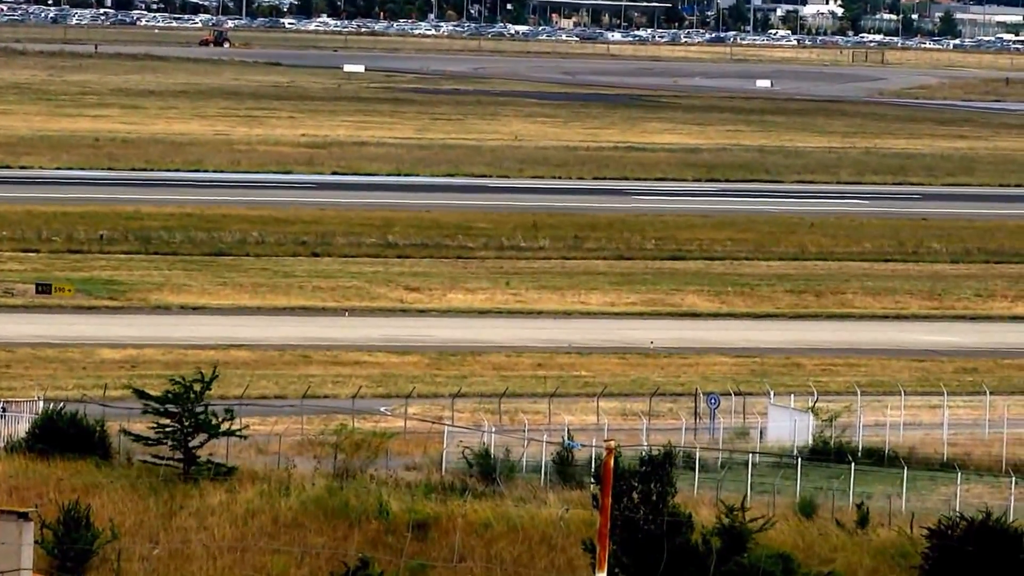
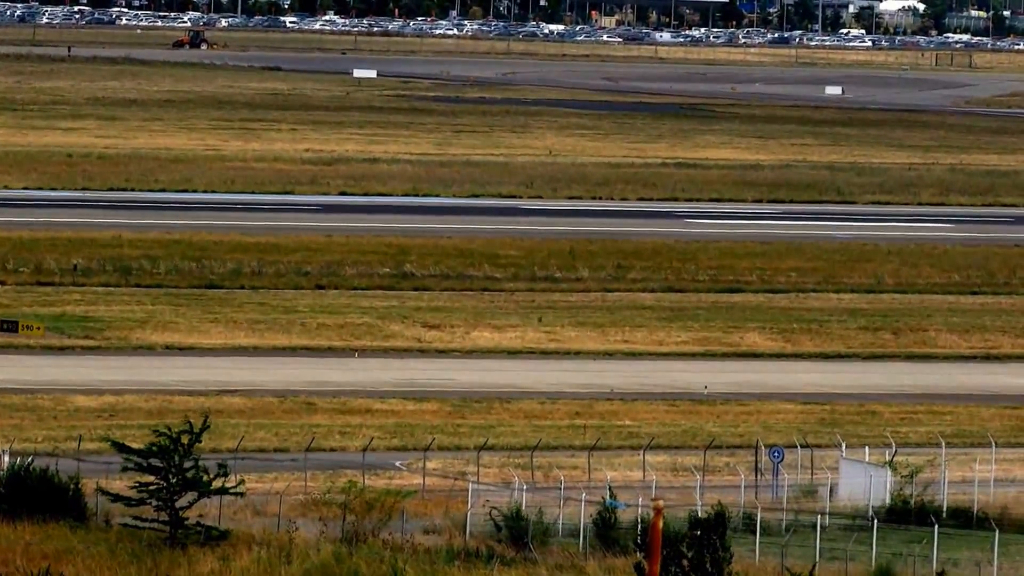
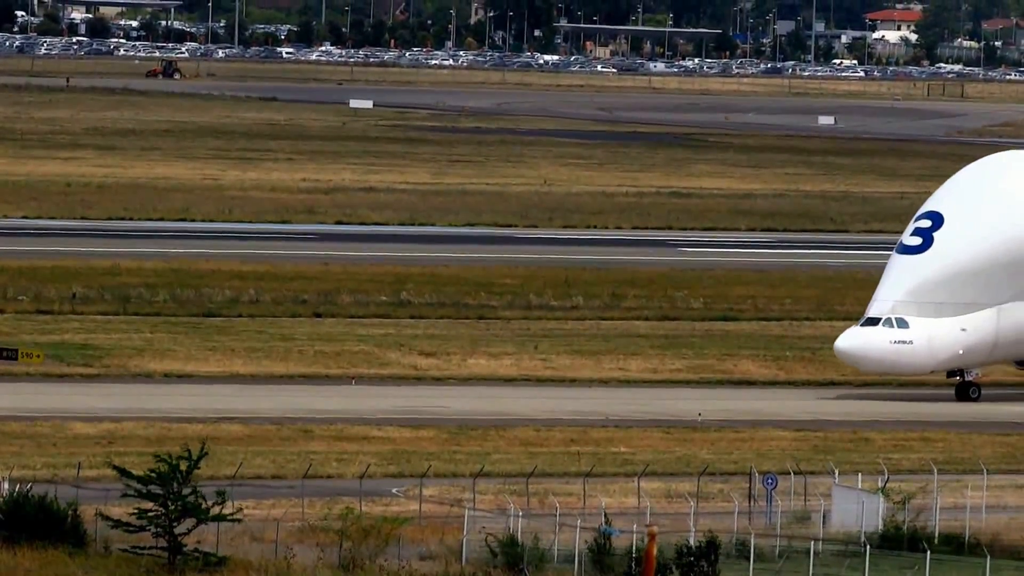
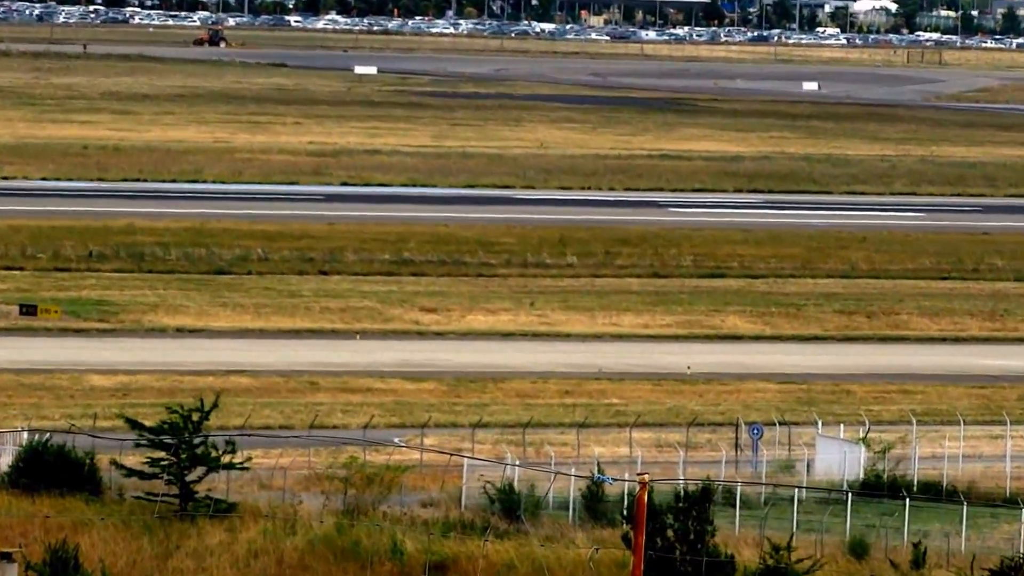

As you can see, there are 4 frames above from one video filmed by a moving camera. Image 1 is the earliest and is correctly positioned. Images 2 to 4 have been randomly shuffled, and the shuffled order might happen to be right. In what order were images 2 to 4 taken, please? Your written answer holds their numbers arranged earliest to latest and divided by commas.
4, 2, 3
